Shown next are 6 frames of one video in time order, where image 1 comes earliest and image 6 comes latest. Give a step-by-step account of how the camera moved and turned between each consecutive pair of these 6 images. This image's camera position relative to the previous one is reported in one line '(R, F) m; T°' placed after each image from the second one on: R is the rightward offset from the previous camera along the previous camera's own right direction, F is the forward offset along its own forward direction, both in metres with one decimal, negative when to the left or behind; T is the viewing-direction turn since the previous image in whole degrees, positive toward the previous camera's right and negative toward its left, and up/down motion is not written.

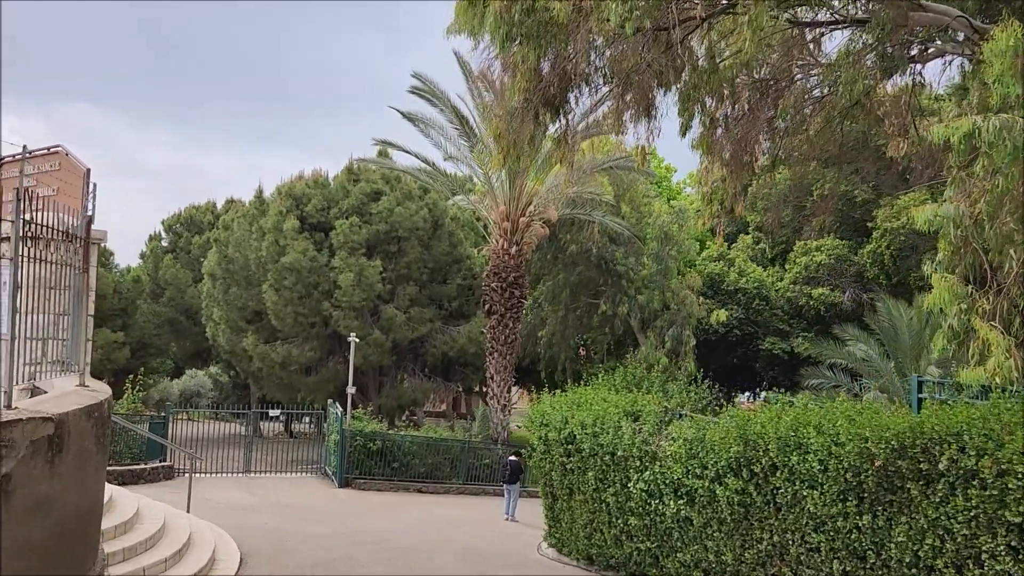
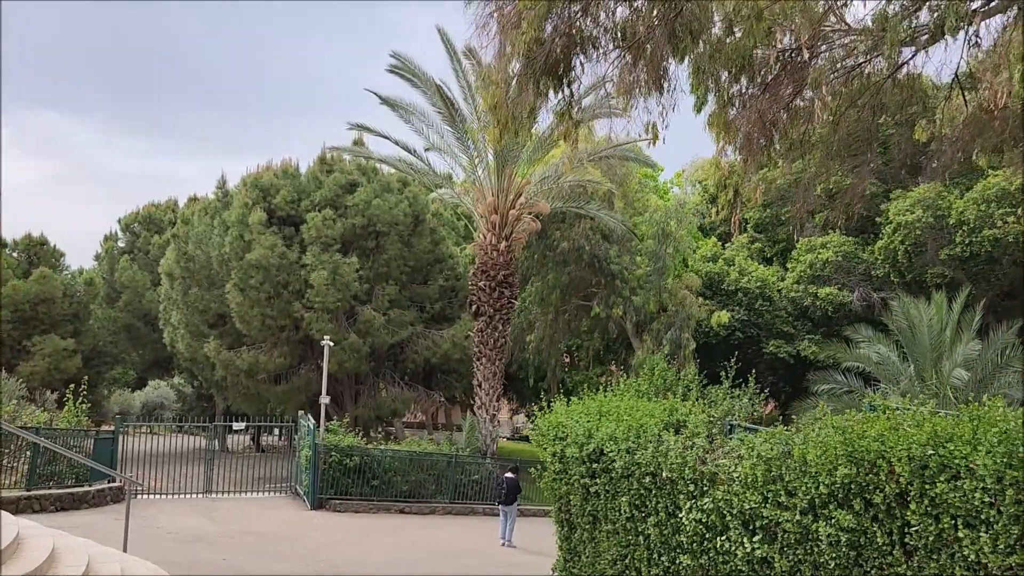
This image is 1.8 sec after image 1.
(-0.3, +1.4) m; +2°
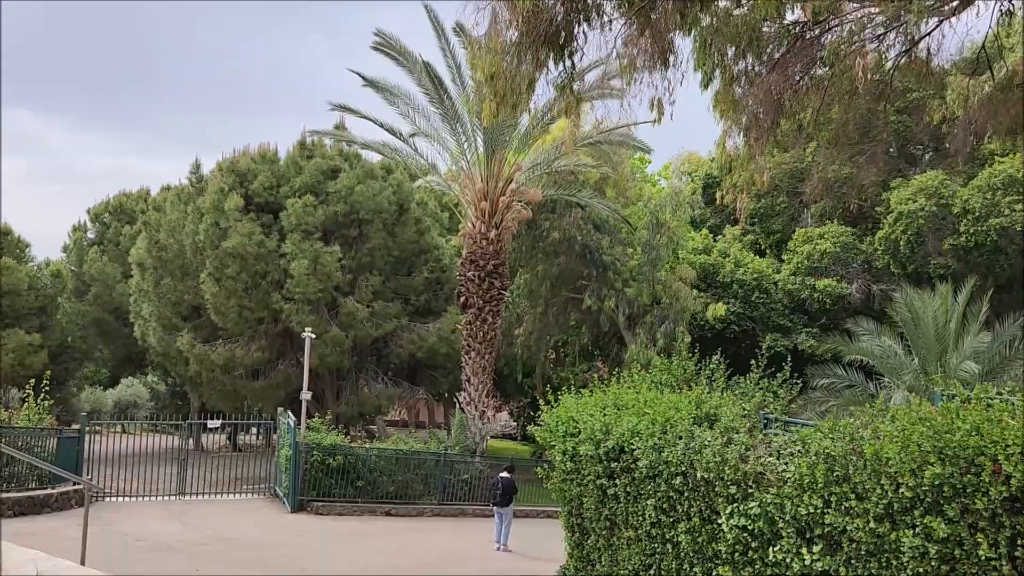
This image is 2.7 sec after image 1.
(-0.2, +0.7) m; +2°
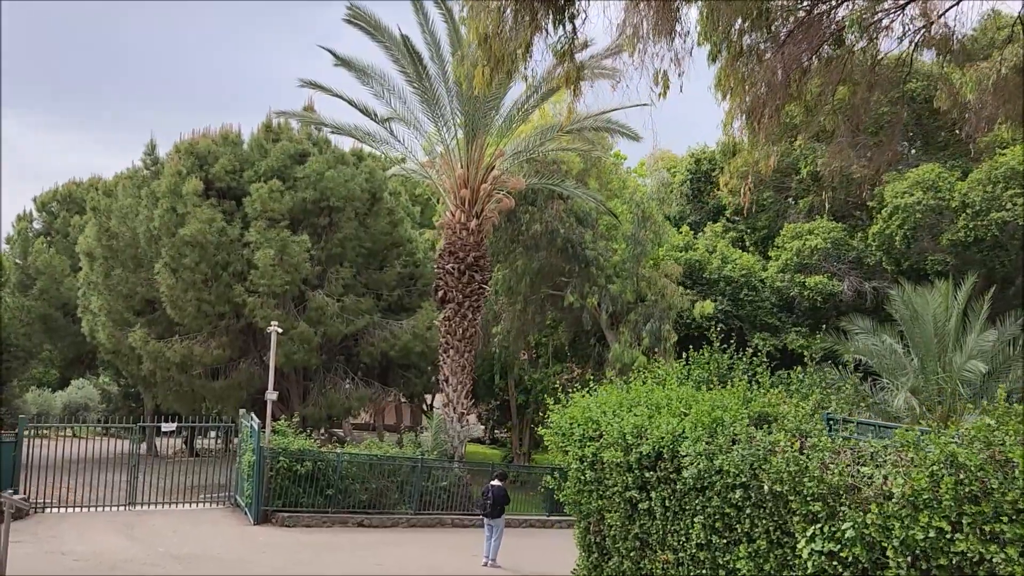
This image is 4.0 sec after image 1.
(-0.3, +0.9) m; +3°
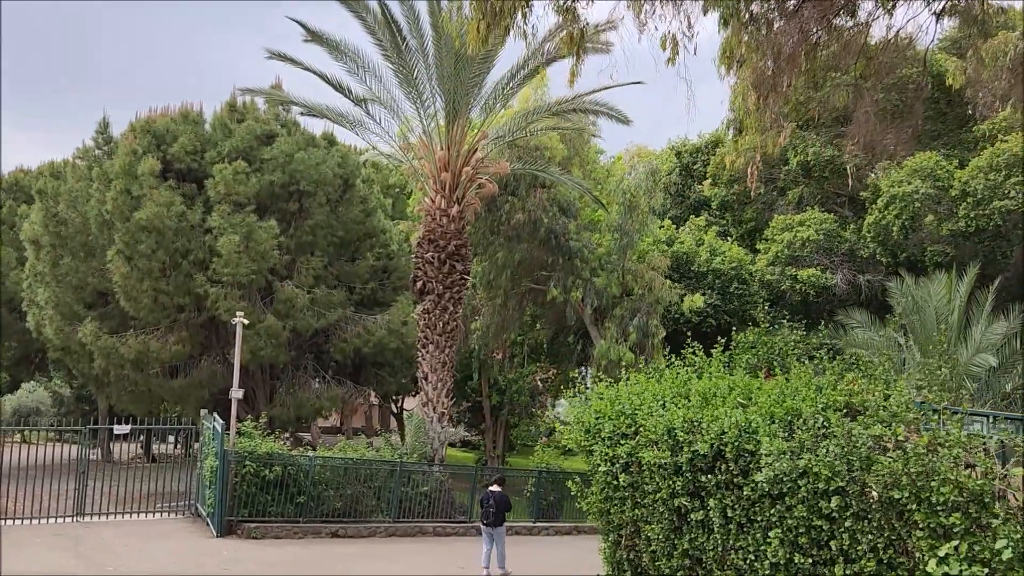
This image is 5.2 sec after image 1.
(-0.3, +0.9) m; +2°
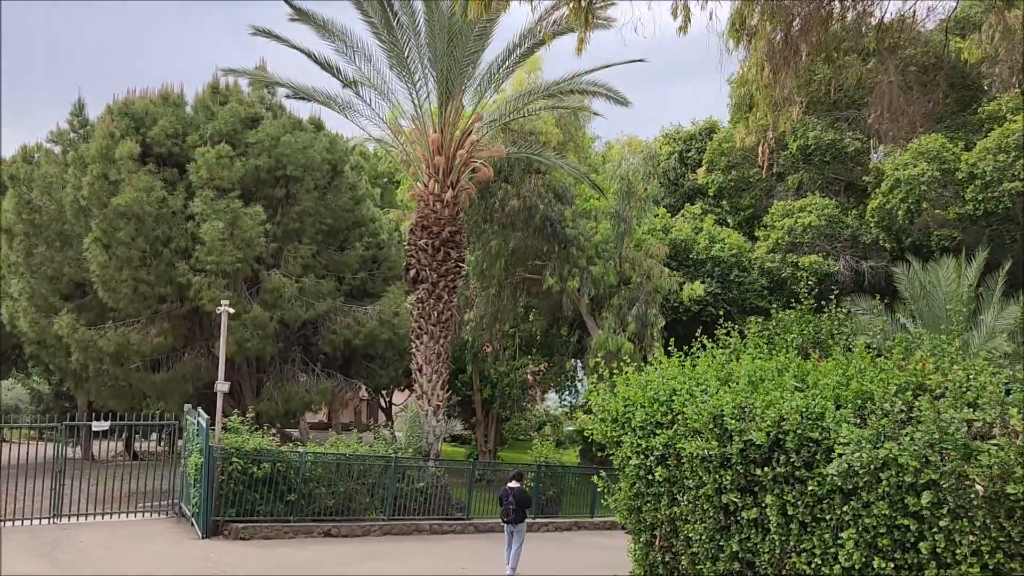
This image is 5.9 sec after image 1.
(-0.2, +0.5) m; +1°
